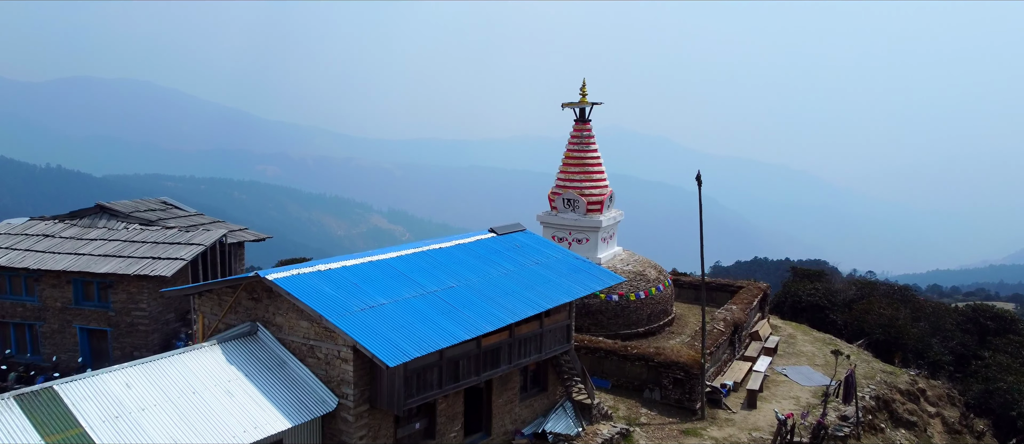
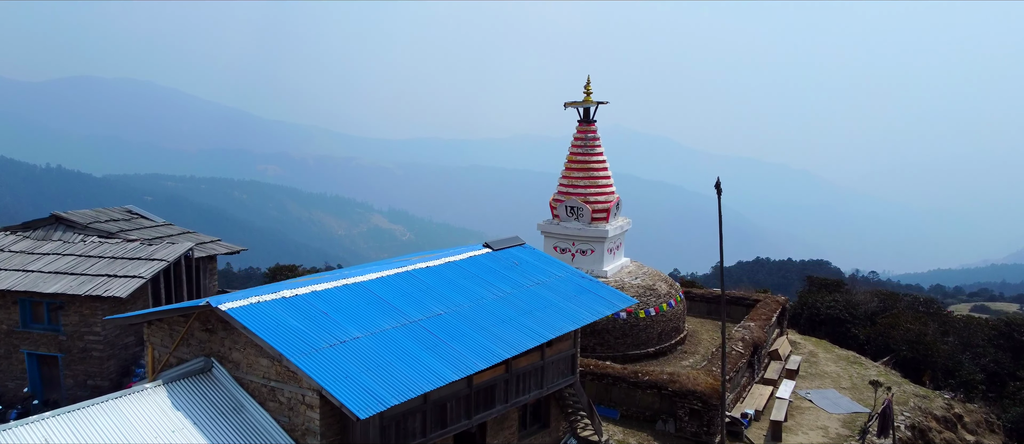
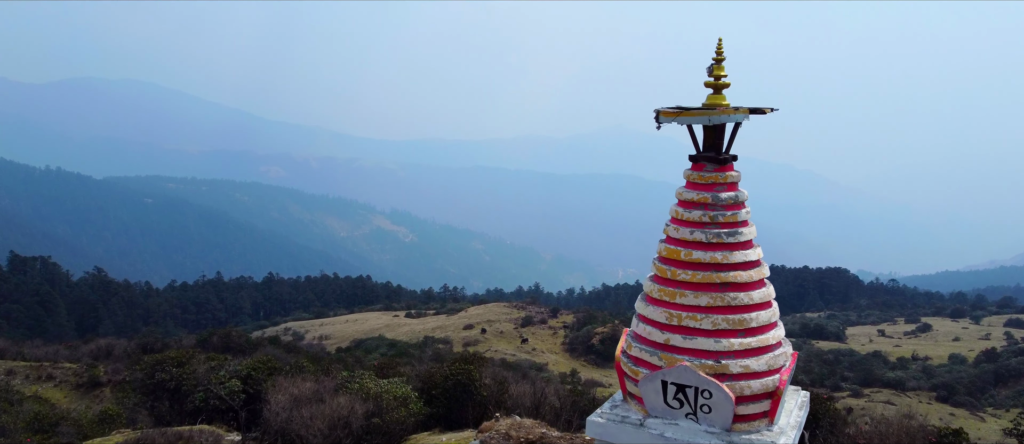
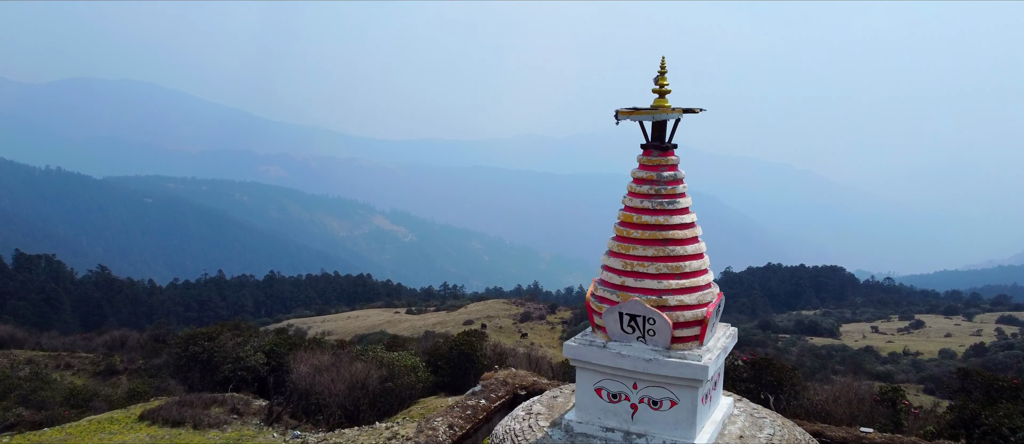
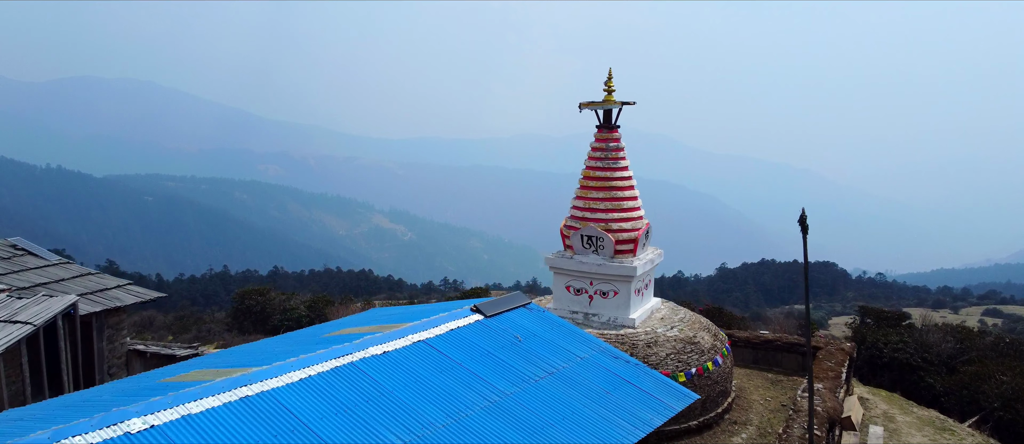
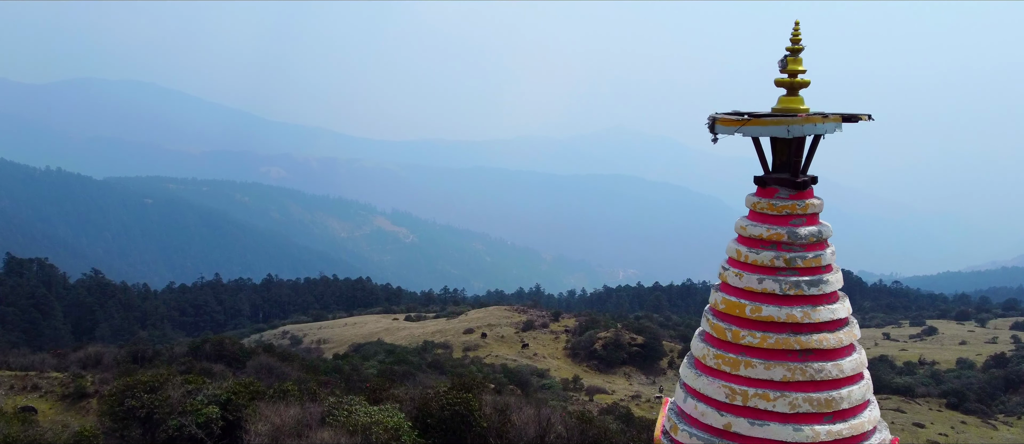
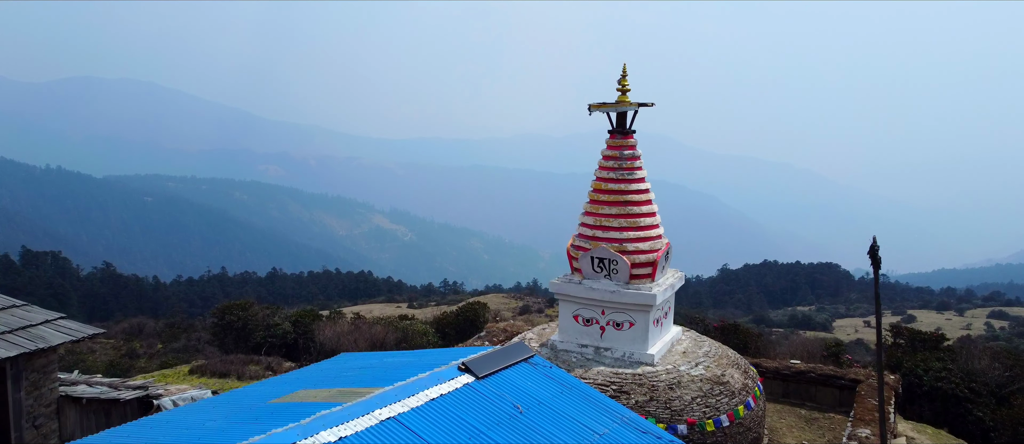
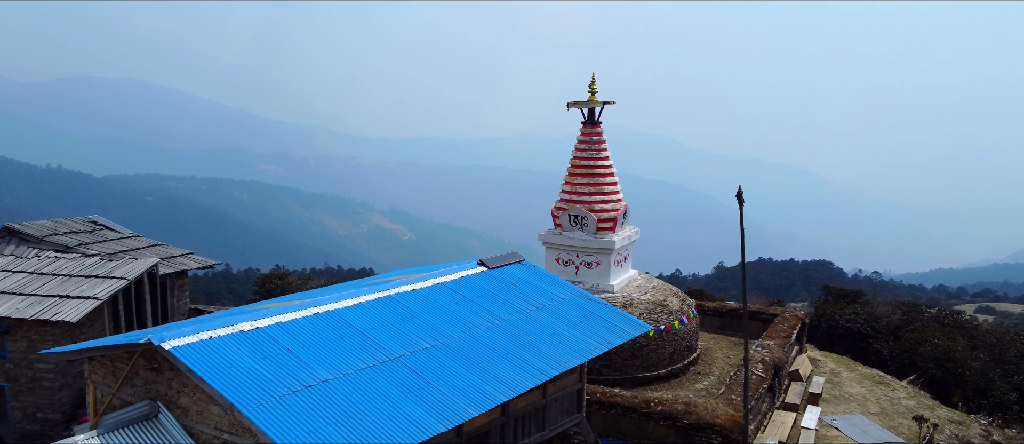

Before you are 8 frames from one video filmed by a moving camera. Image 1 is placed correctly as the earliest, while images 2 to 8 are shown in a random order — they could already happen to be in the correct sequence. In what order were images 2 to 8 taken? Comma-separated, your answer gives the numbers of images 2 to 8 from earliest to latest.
2, 8, 5, 7, 4, 3, 6
